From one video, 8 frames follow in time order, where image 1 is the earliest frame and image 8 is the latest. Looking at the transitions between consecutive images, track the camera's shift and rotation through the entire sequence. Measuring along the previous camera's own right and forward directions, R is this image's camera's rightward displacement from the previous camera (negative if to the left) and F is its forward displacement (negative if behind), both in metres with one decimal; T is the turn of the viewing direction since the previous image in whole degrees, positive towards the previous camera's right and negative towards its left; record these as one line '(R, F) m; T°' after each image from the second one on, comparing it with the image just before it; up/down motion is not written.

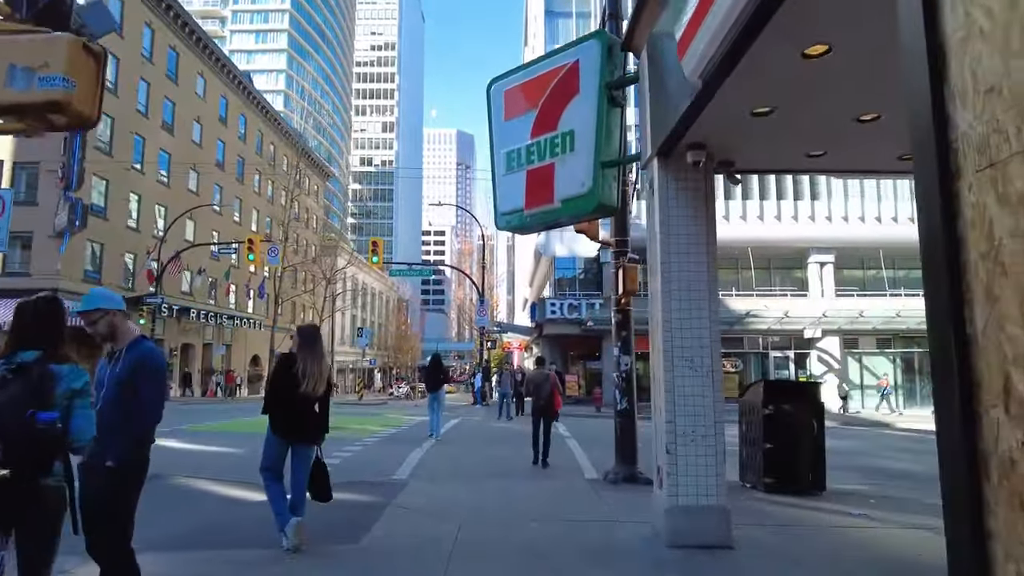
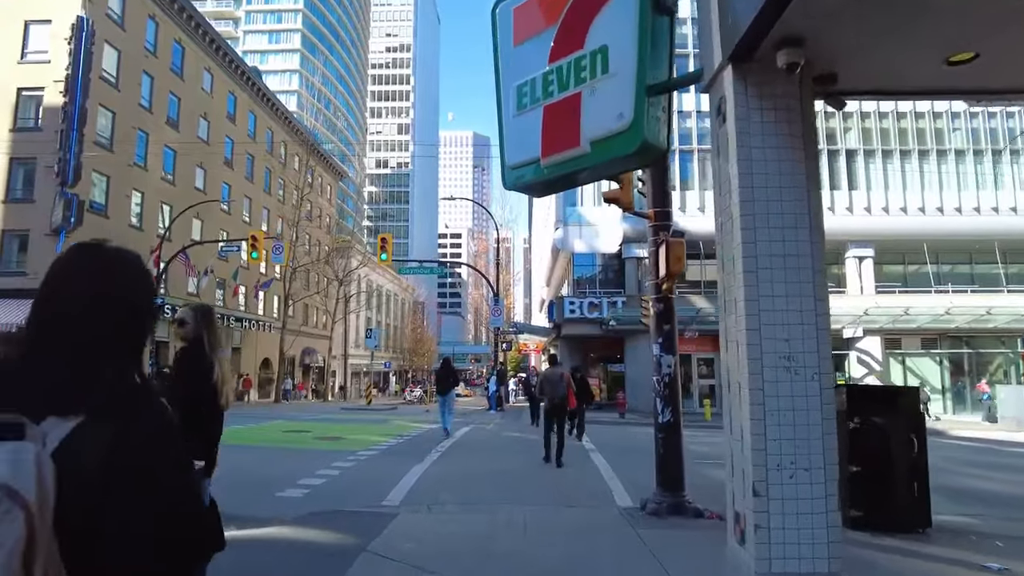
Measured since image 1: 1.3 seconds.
(0.0, +2.0) m; -1°
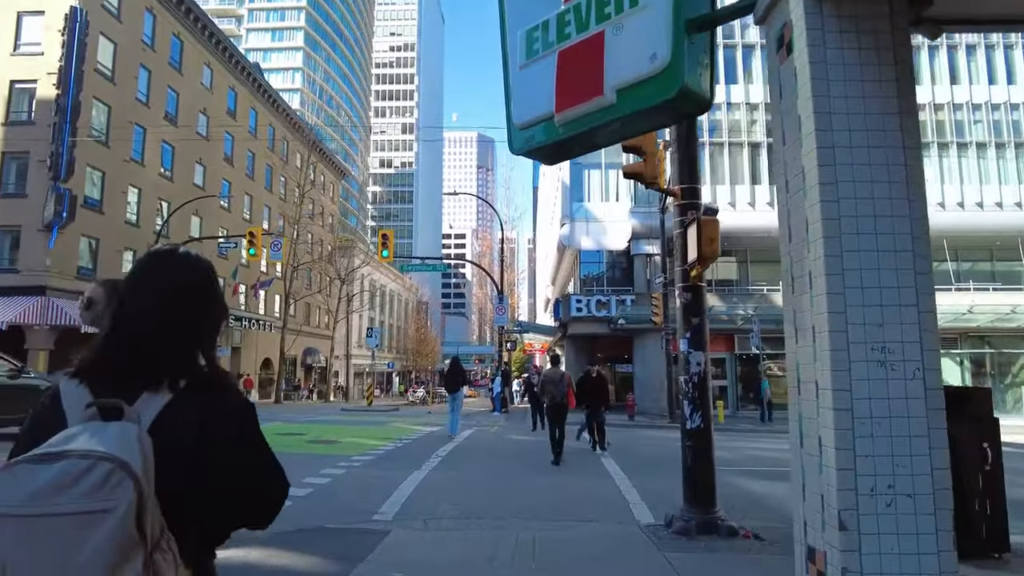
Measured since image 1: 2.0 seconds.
(0.0, +1.0) m; 0°
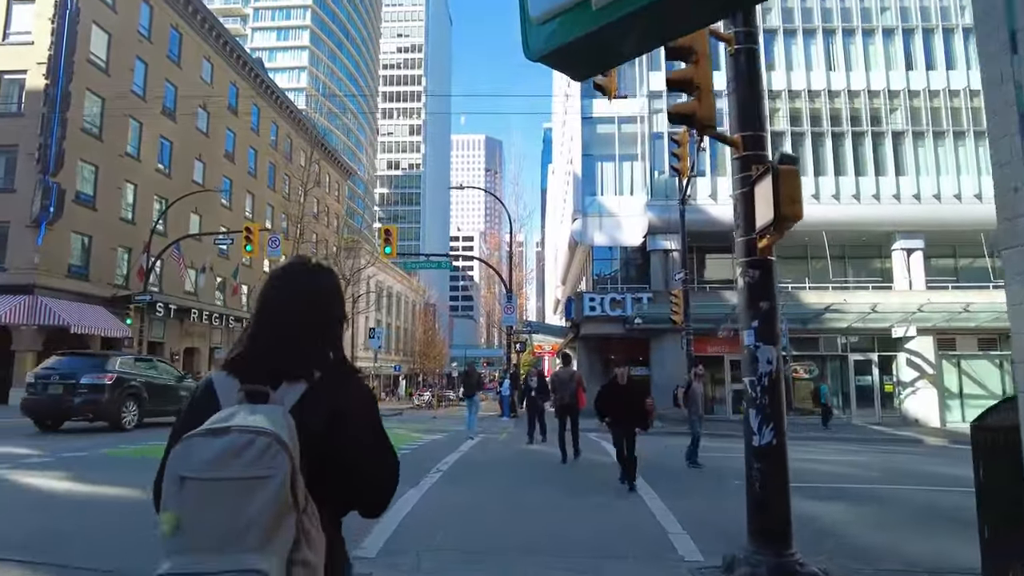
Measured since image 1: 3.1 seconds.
(-0.1, +1.6) m; -1°
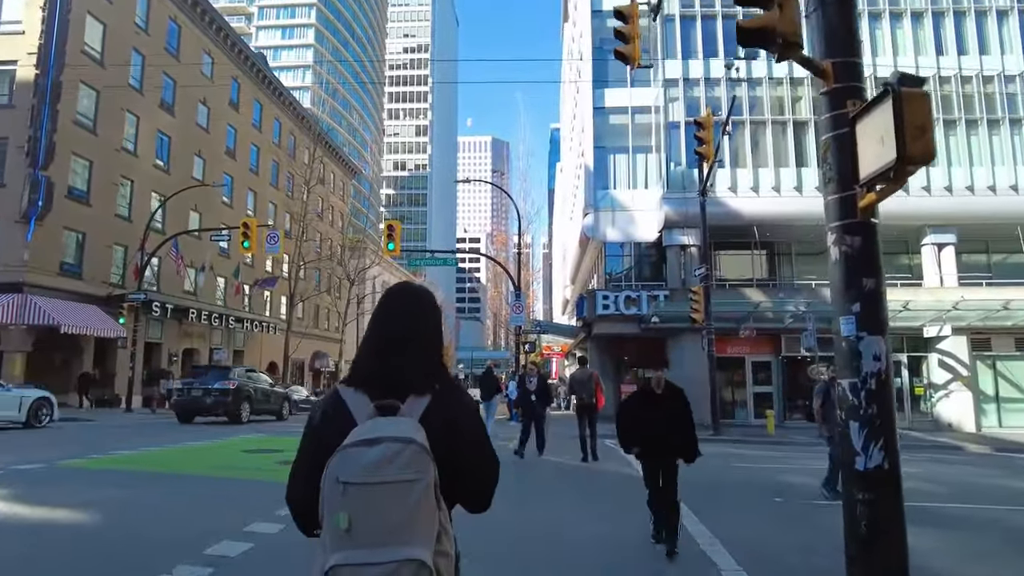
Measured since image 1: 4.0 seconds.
(-0.1, +1.4) m; -1°
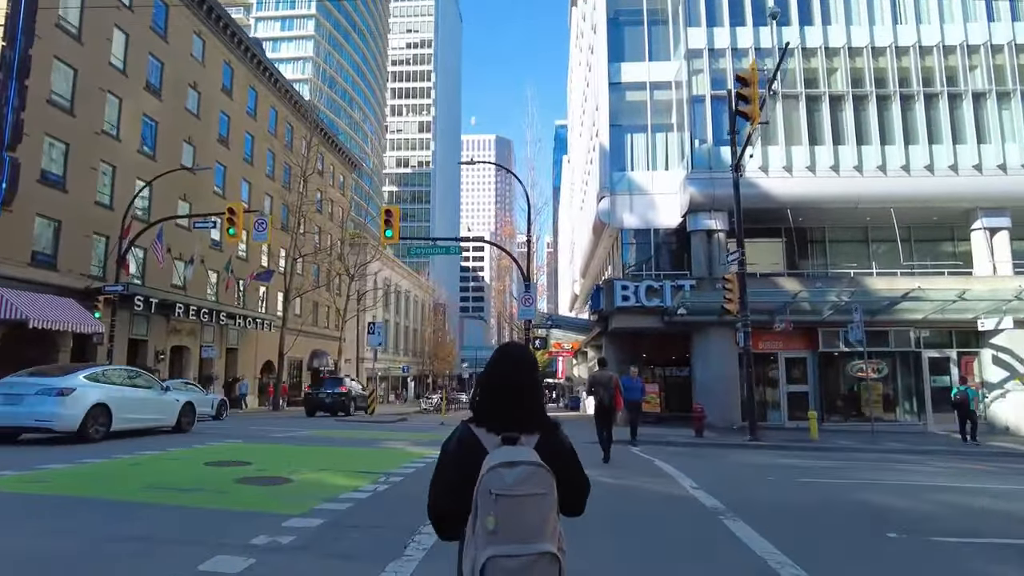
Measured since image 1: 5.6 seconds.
(-0.2, +2.4) m; 0°
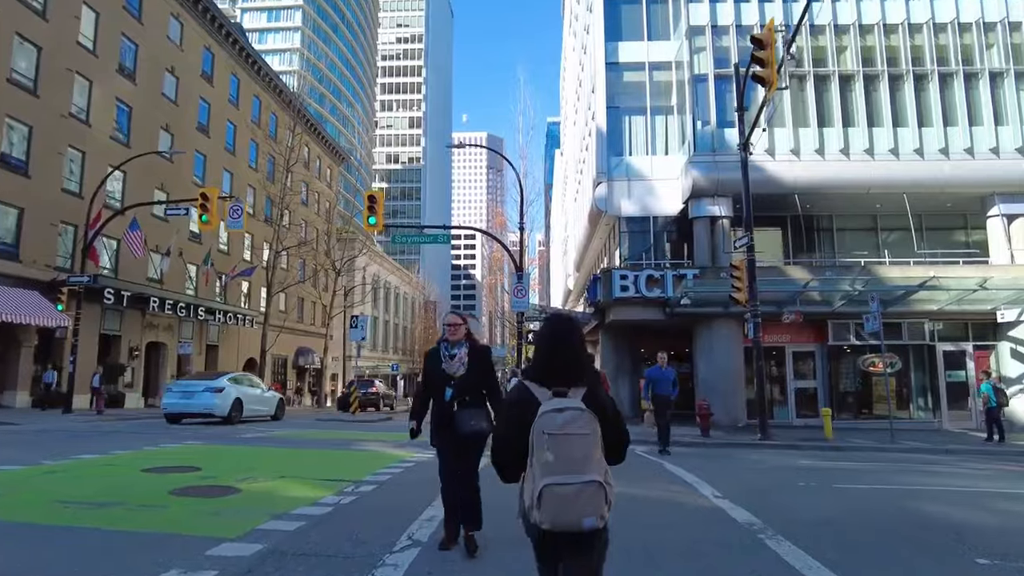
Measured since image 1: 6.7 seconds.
(0.0, +1.5) m; +1°
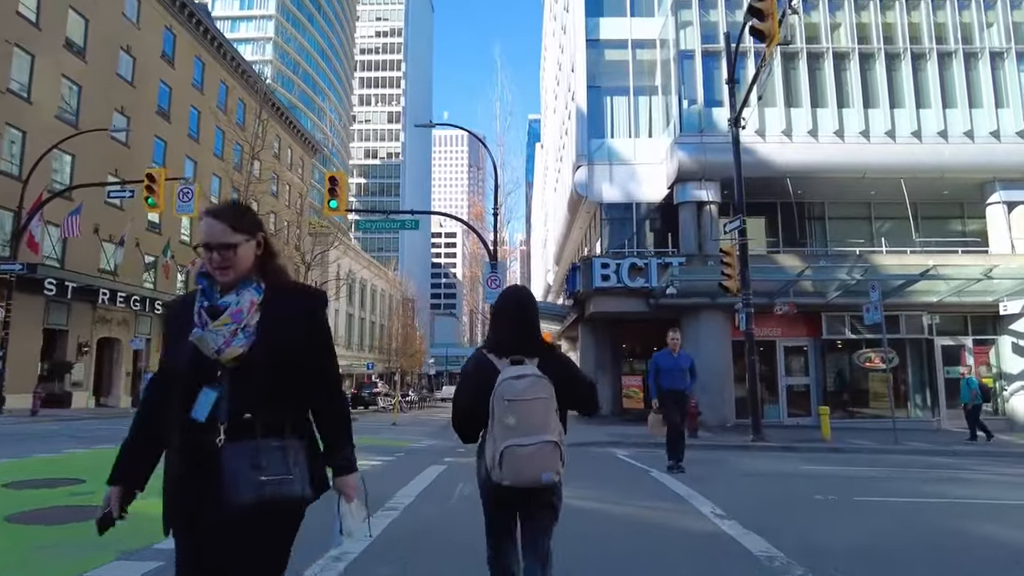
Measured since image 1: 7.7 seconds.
(+0.3, +1.7) m; +2°
